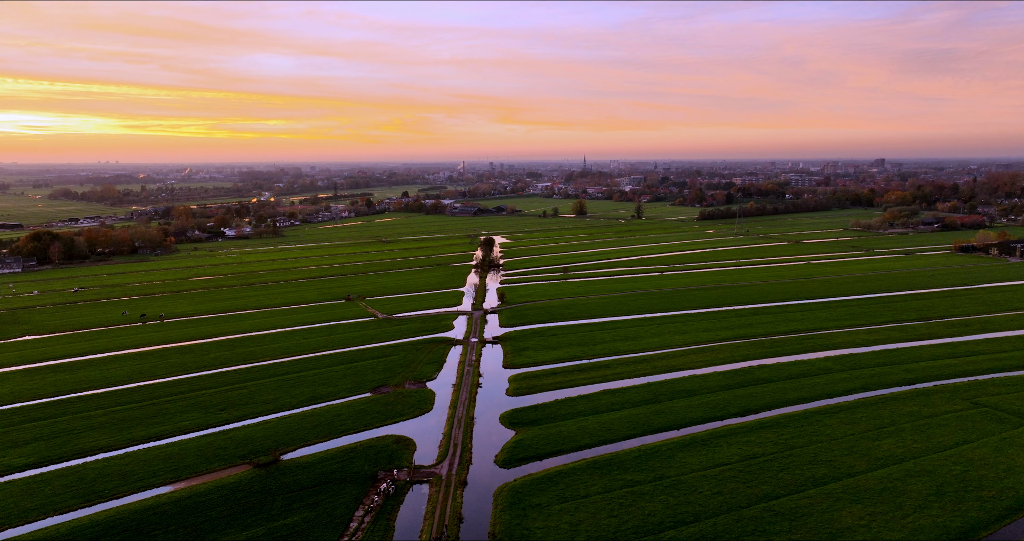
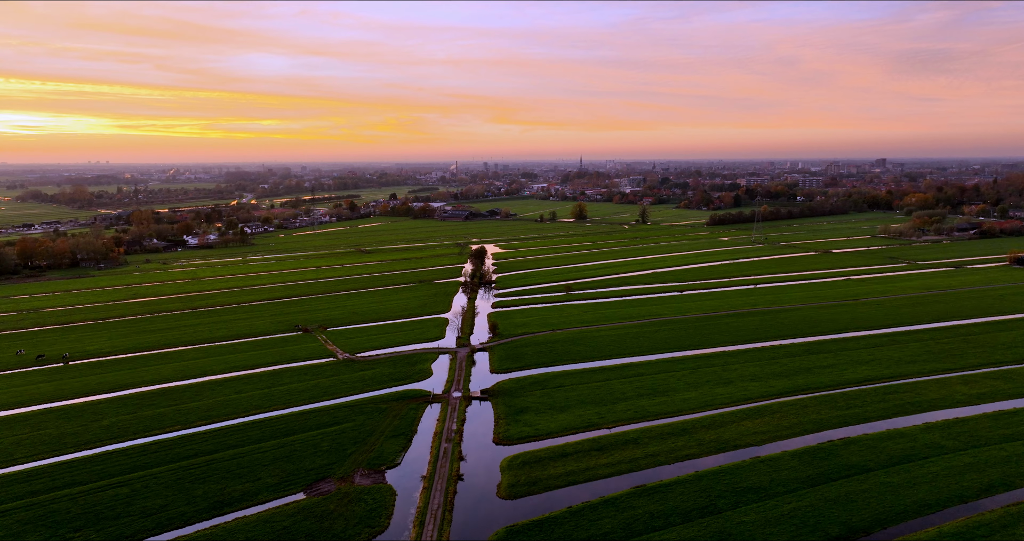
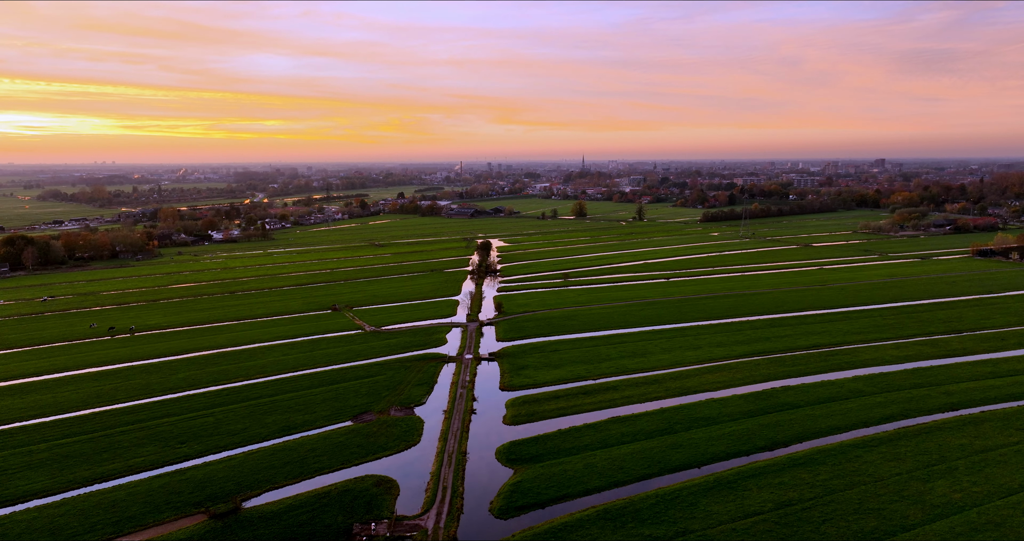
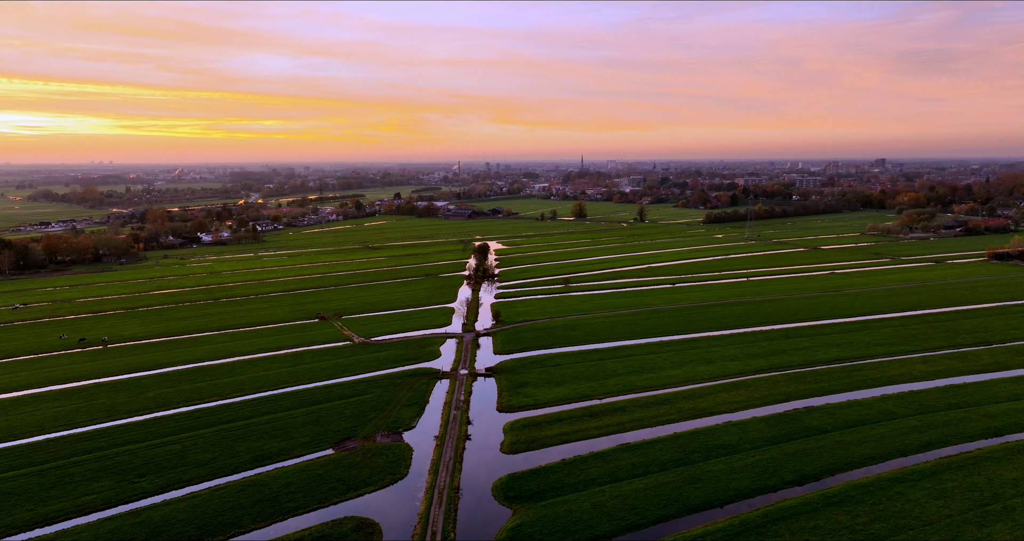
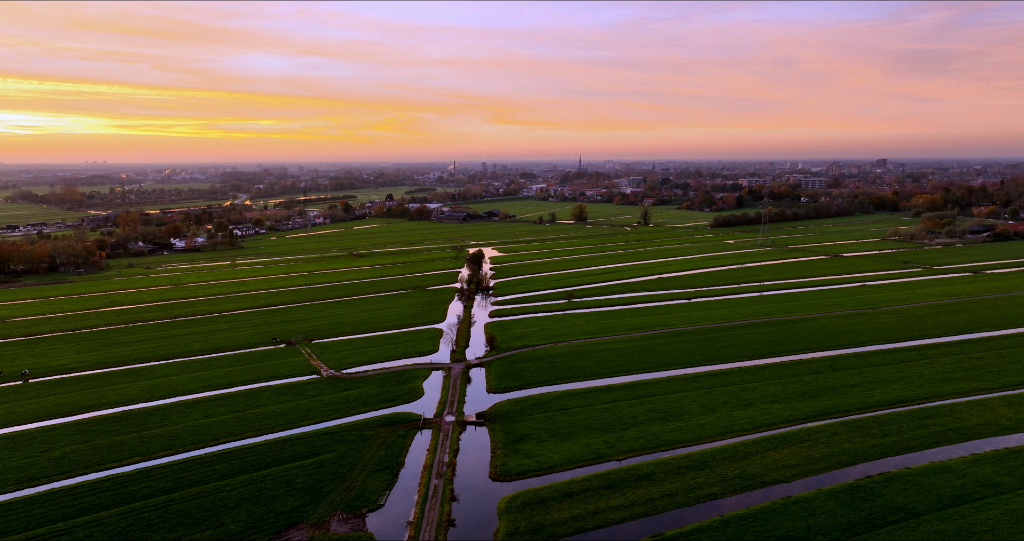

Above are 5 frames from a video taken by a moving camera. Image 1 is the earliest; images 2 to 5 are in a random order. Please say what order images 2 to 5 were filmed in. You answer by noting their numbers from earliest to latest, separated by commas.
3, 4, 2, 5
